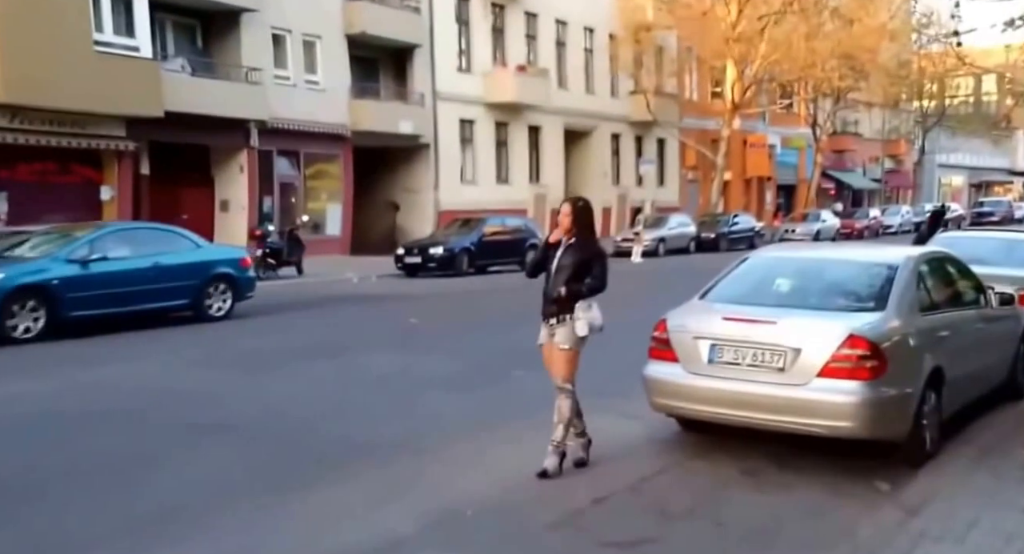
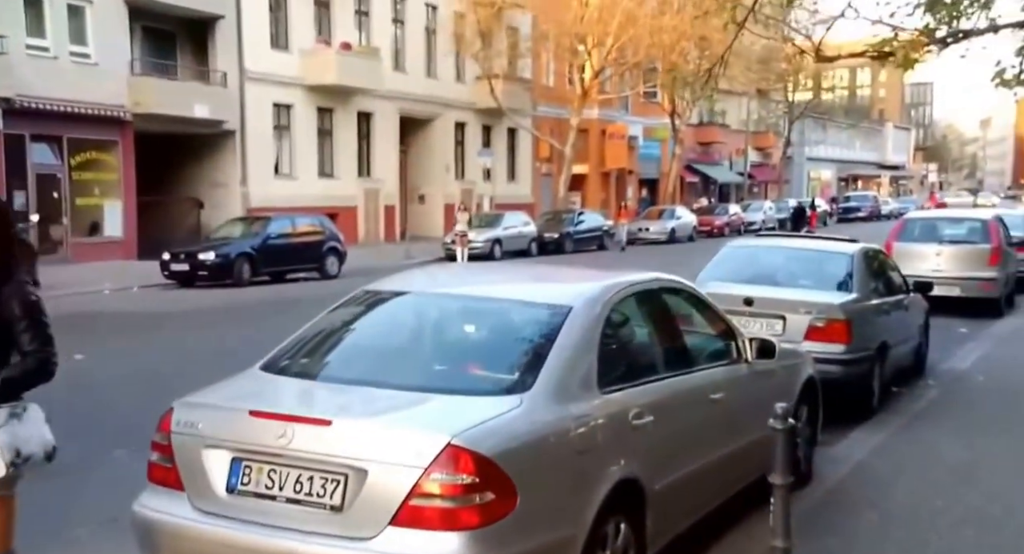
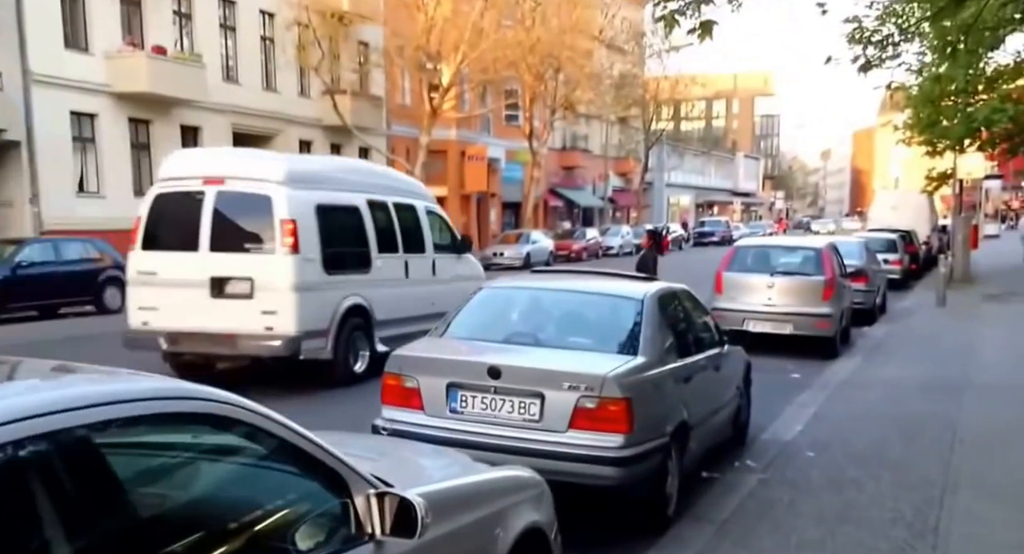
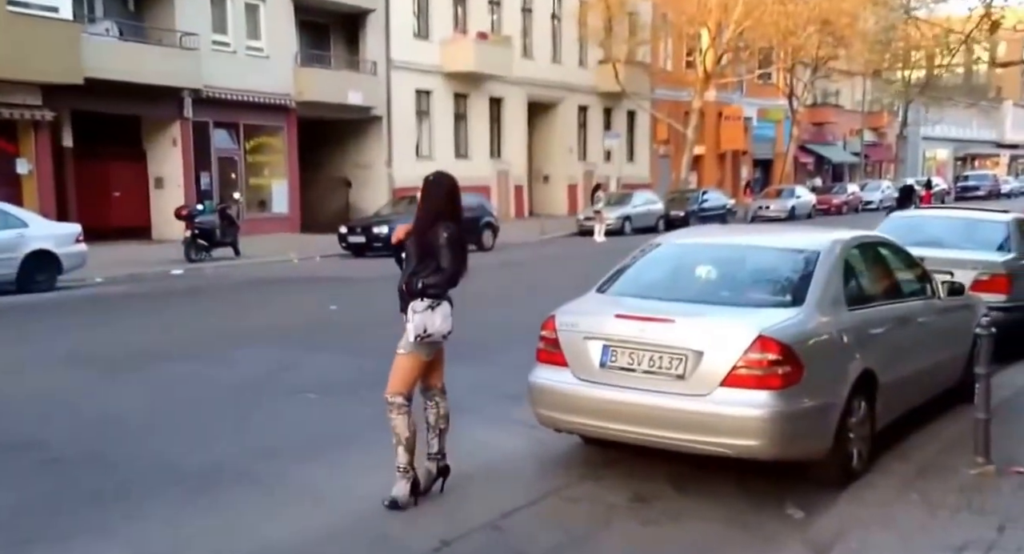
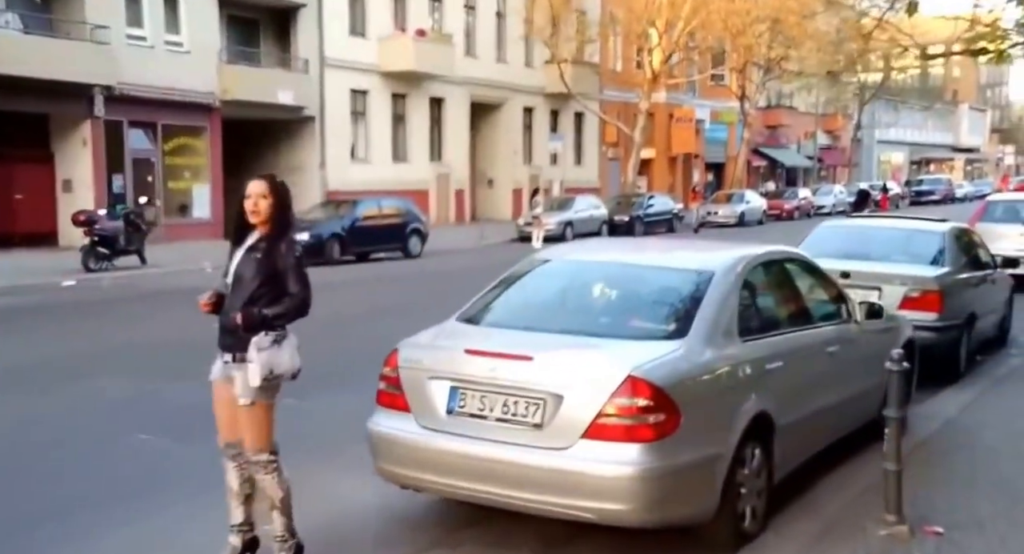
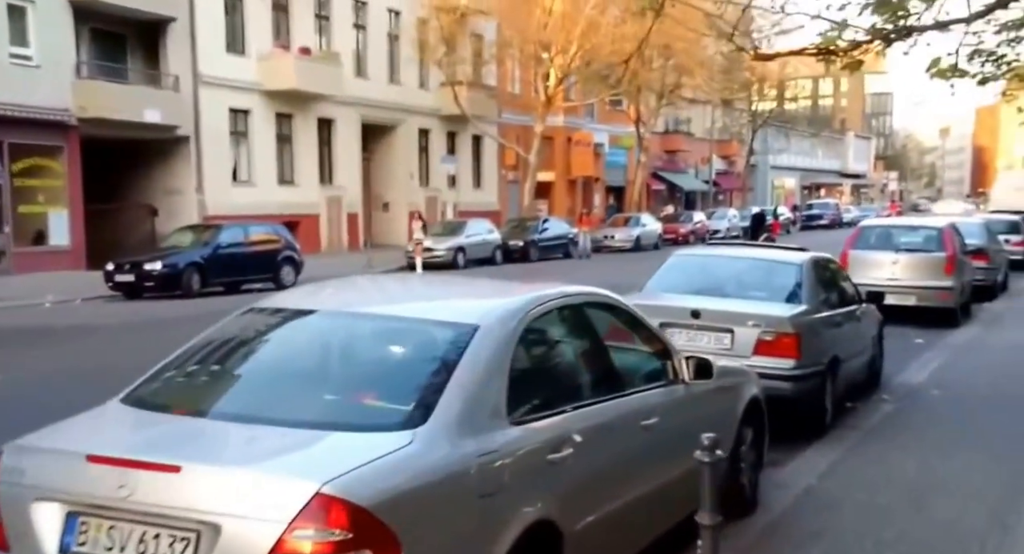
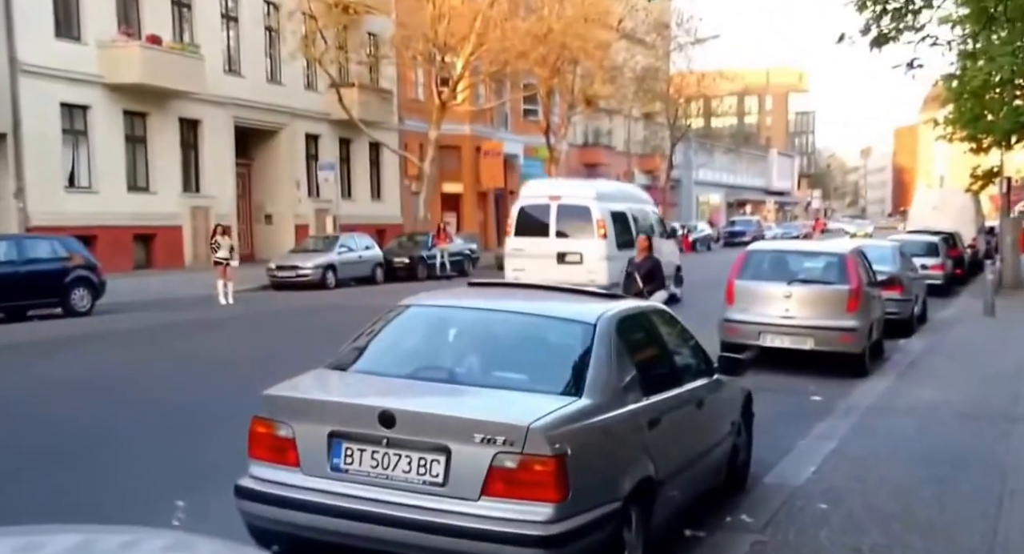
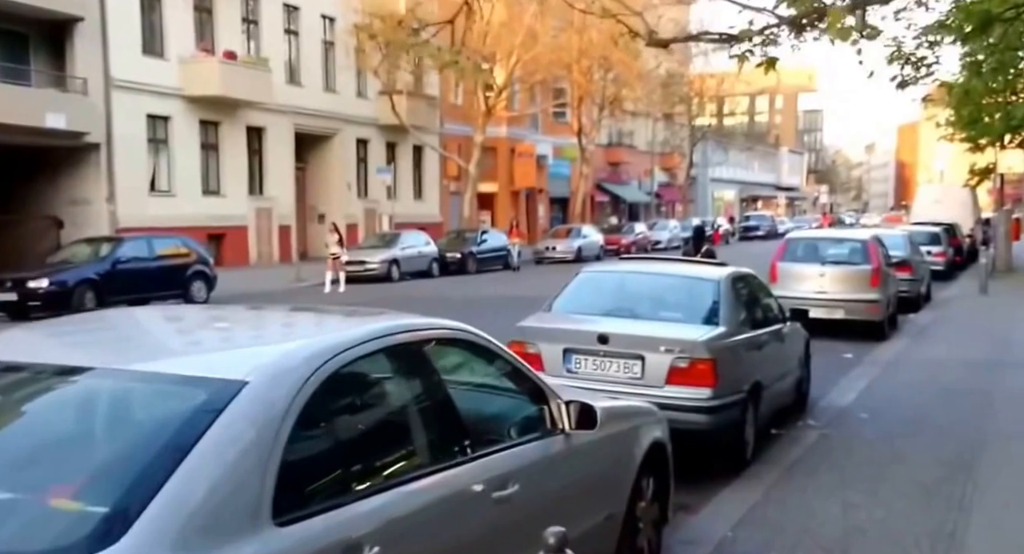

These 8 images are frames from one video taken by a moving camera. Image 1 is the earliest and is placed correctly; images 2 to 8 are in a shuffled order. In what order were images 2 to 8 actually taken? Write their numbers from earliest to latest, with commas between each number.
4, 5, 2, 6, 8, 3, 7
